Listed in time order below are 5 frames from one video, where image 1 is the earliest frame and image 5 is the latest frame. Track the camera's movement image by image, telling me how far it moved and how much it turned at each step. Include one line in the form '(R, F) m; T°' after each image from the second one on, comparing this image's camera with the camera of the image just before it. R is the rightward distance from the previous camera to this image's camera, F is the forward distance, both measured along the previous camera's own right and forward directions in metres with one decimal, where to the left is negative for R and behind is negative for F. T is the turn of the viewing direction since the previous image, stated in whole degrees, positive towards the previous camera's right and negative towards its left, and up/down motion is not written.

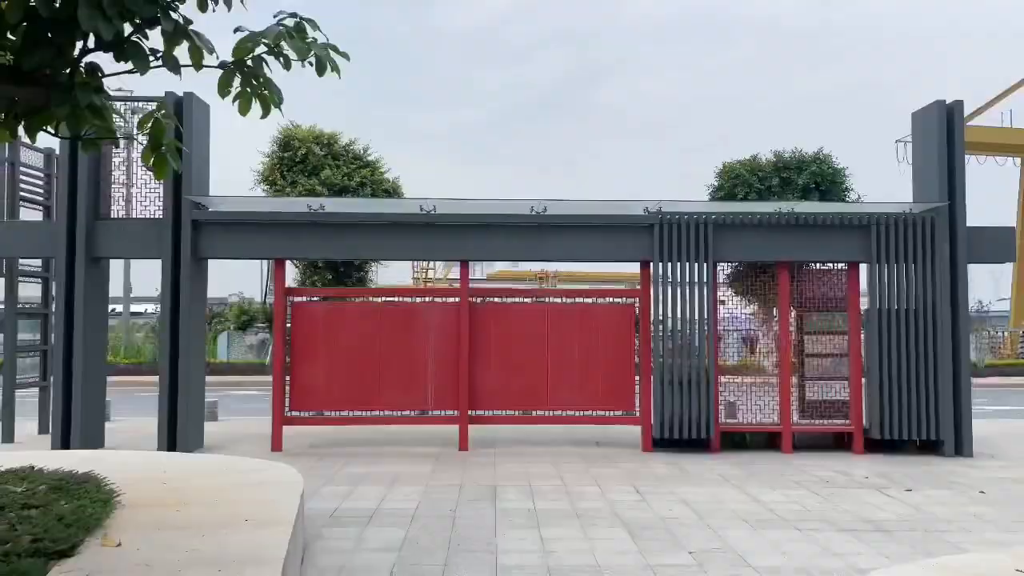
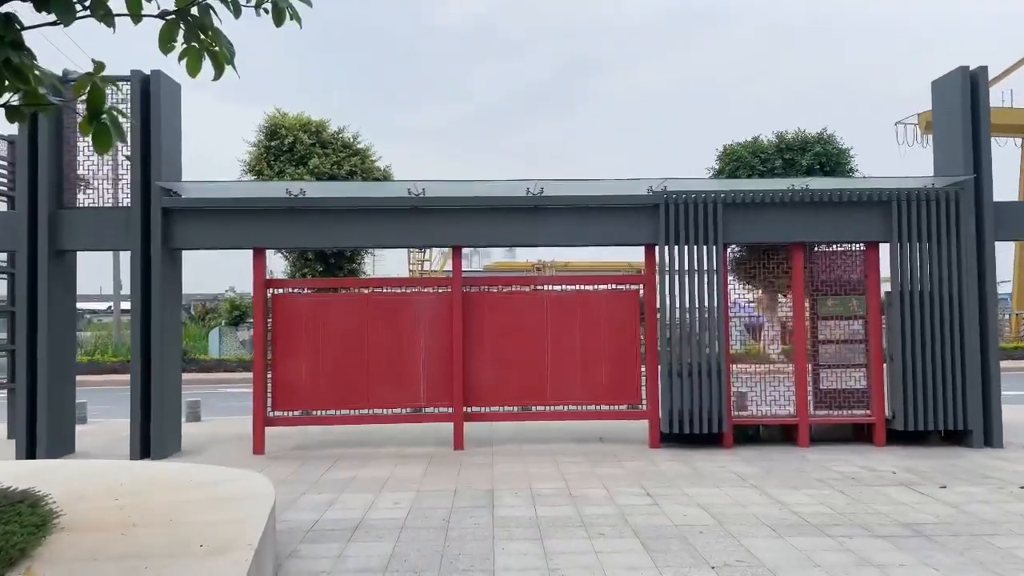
(0.0, +0.7) m; 0°
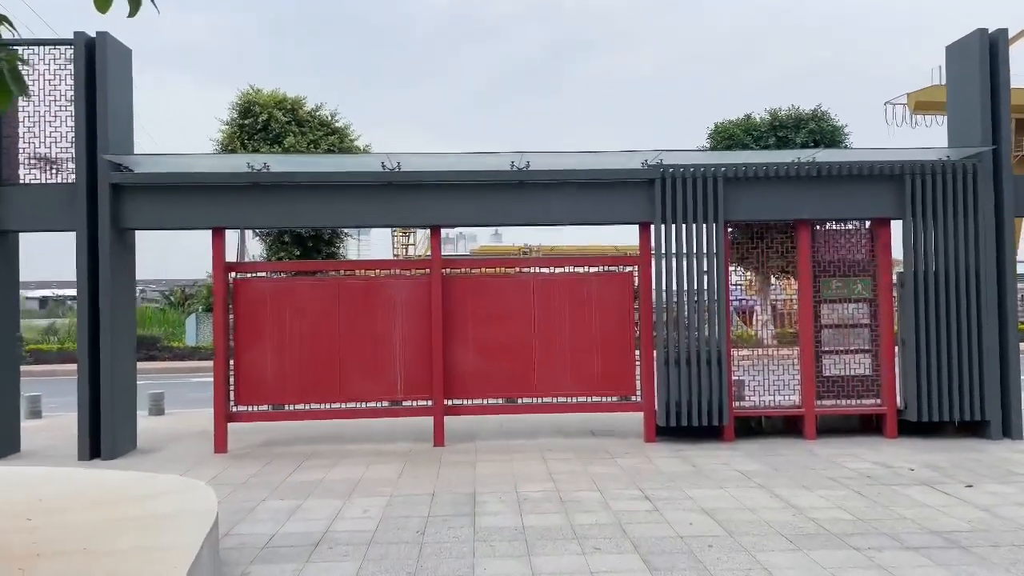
(0.0, +0.8) m; +1°
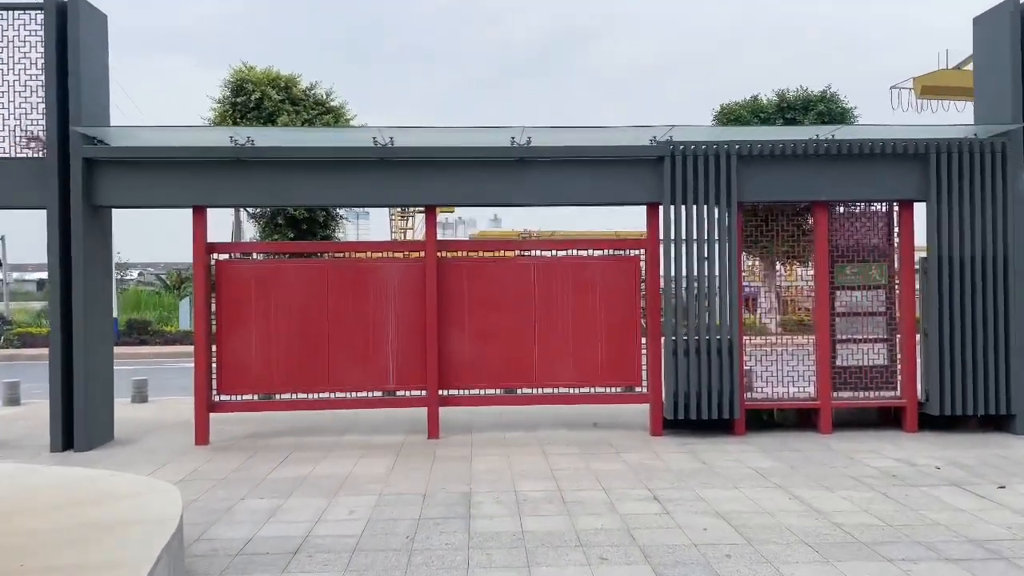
(0.0, +0.5) m; 0°
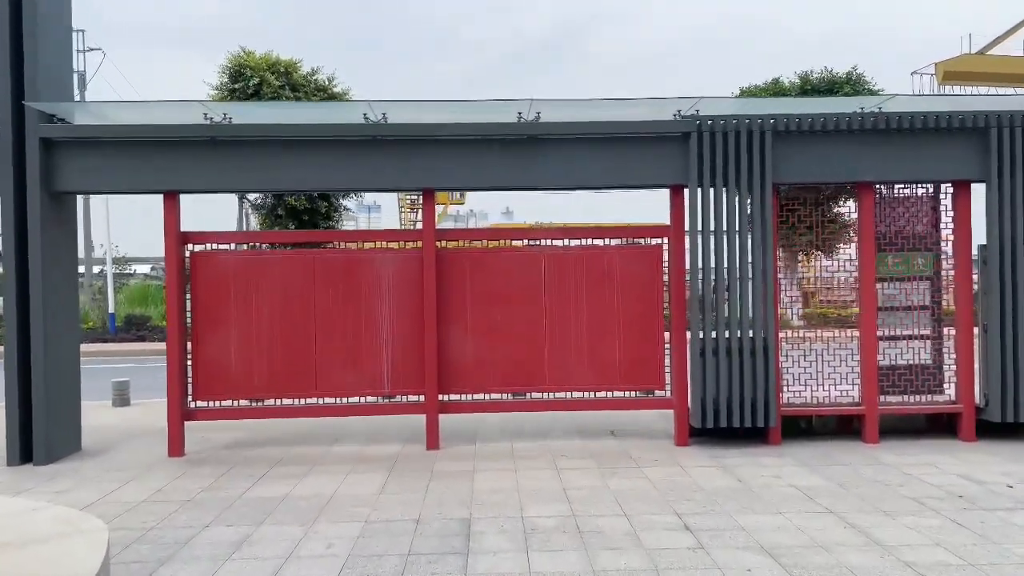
(0.0, +0.9) m; -1°
